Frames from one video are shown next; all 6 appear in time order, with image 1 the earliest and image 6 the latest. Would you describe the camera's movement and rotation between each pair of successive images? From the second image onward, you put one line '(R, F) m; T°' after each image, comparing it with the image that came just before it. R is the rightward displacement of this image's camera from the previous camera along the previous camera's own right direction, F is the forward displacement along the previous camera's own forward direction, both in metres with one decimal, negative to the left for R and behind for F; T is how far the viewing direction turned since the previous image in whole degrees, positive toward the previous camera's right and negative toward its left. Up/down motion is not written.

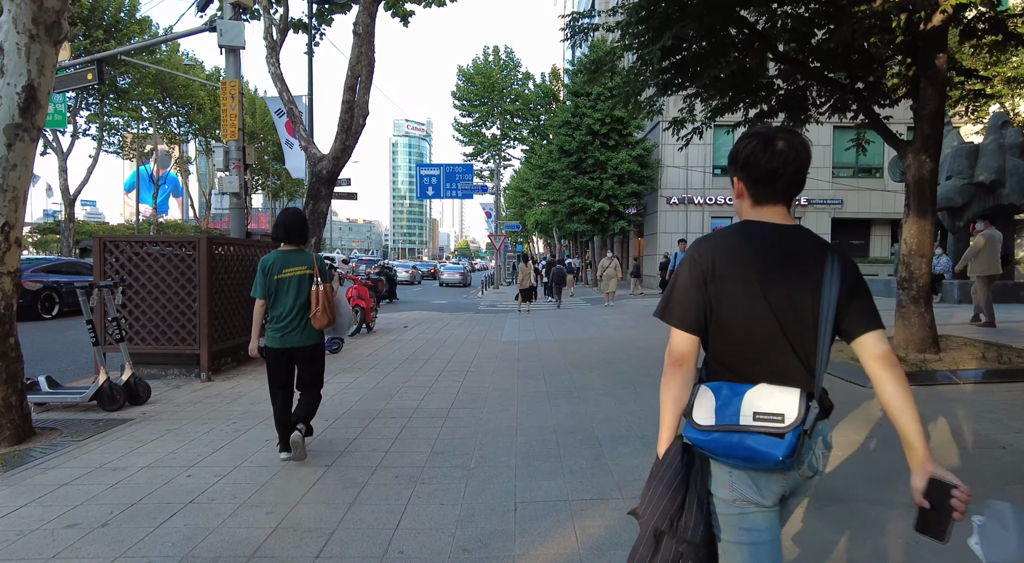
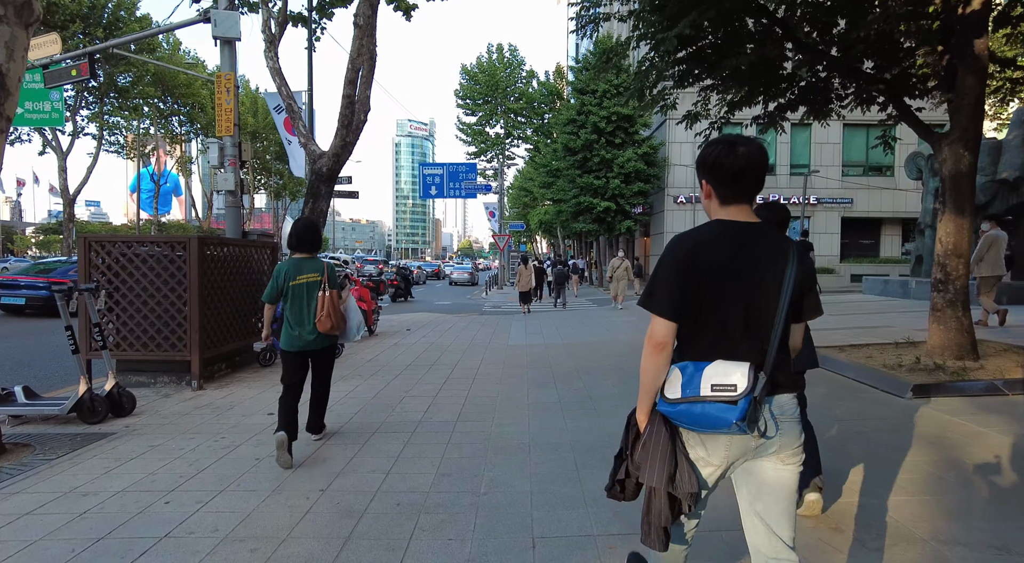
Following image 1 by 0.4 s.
(-0.1, +0.4) m; 0°
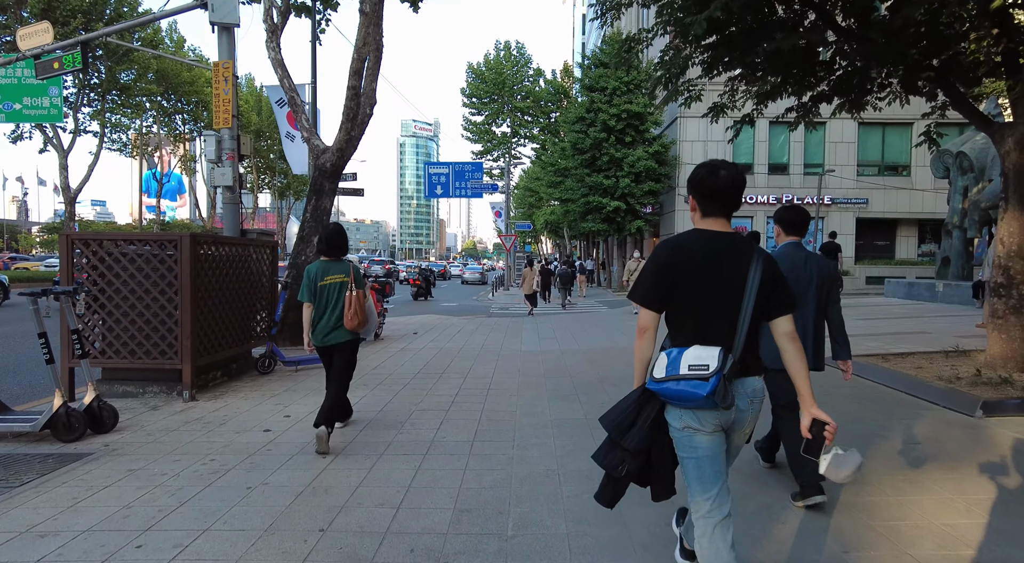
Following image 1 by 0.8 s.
(-0.2, +0.6) m; 0°
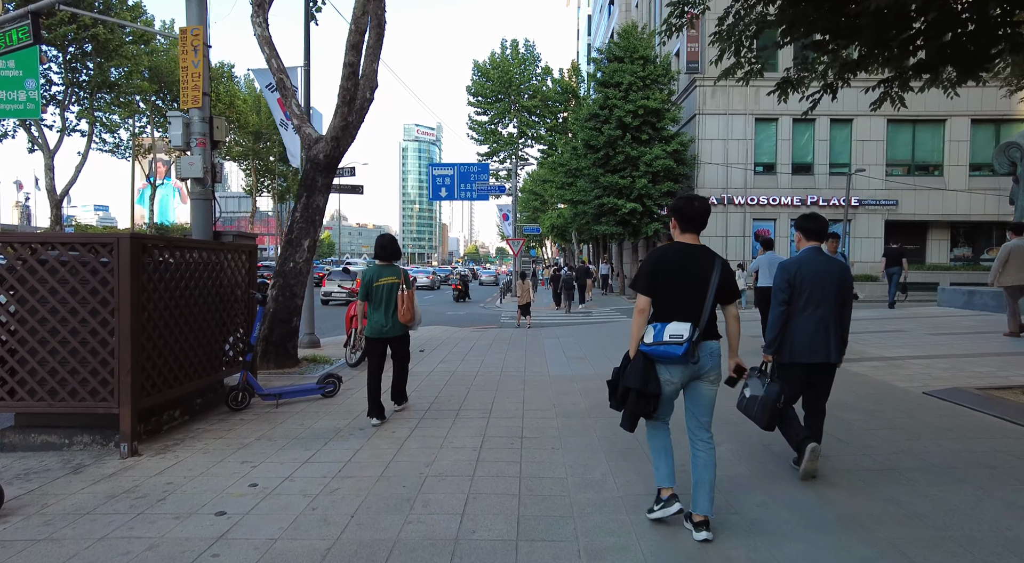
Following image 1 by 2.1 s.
(-0.3, +1.5) m; 0°
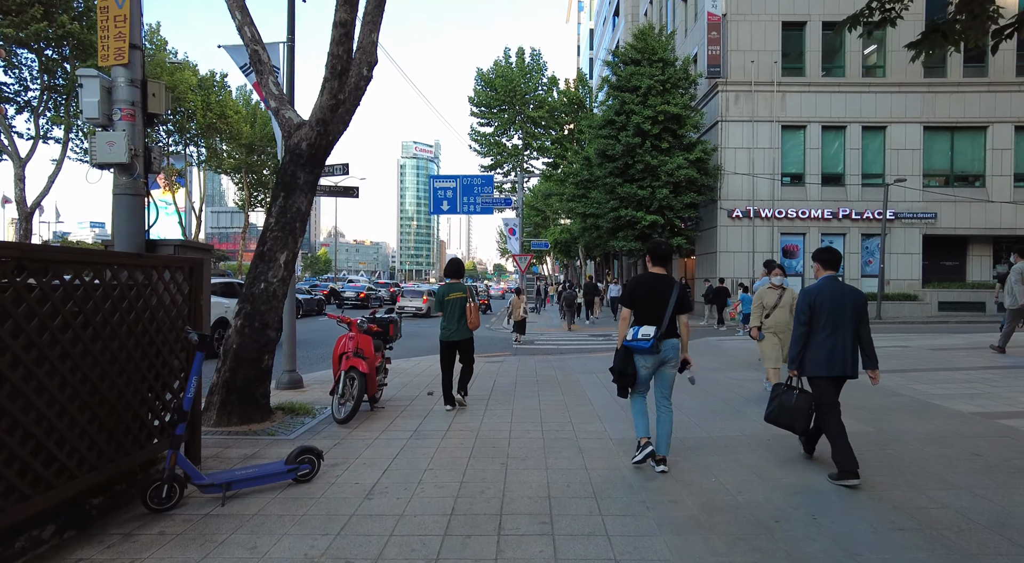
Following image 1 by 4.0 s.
(-0.5, +2.1) m; 0°
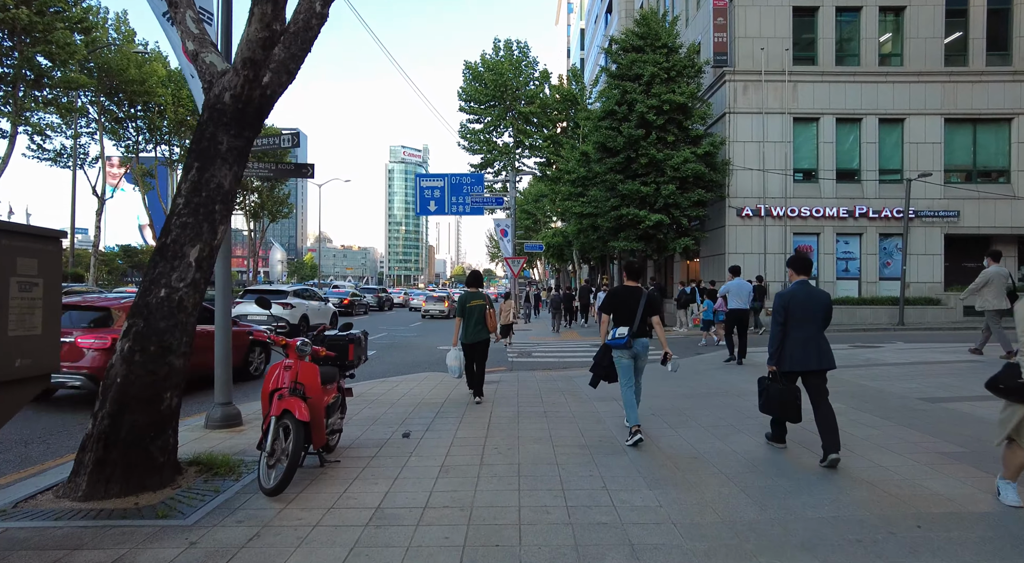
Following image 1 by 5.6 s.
(-0.1, +2.0) m; +1°
